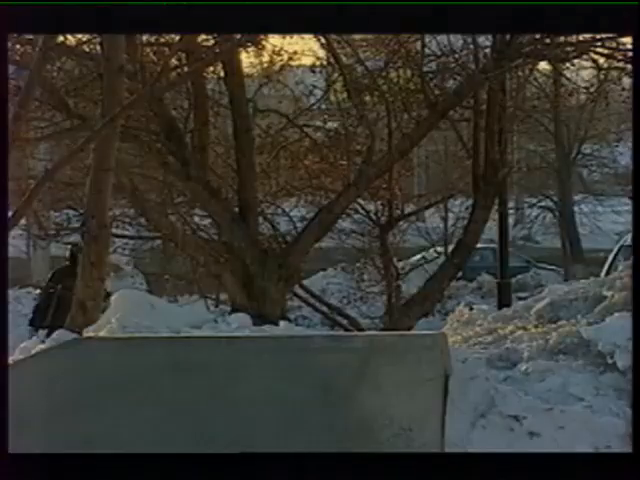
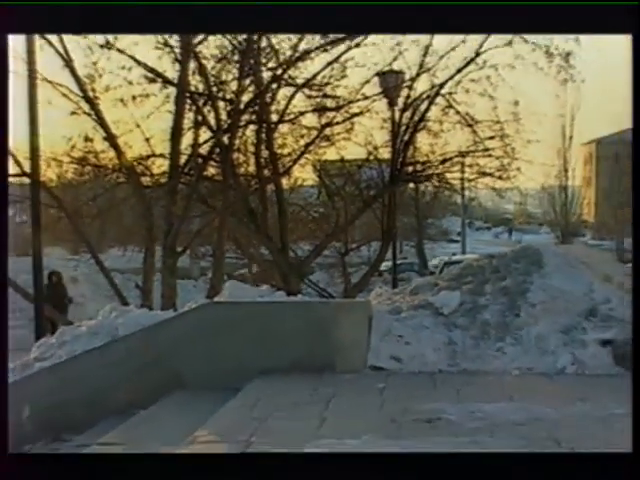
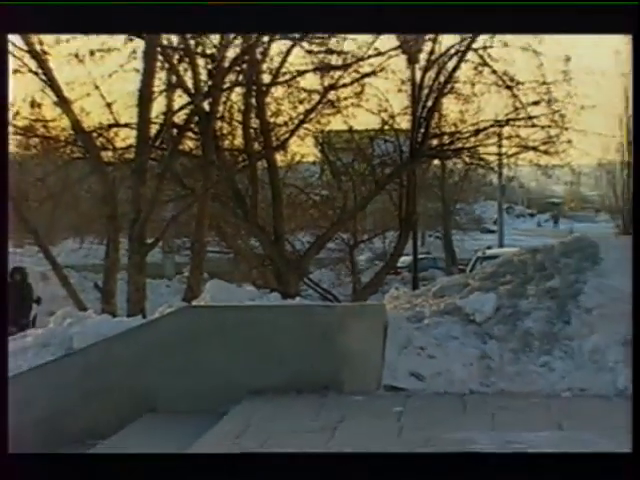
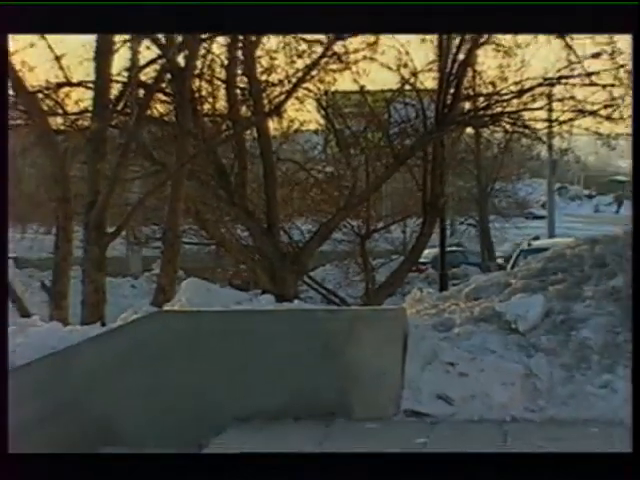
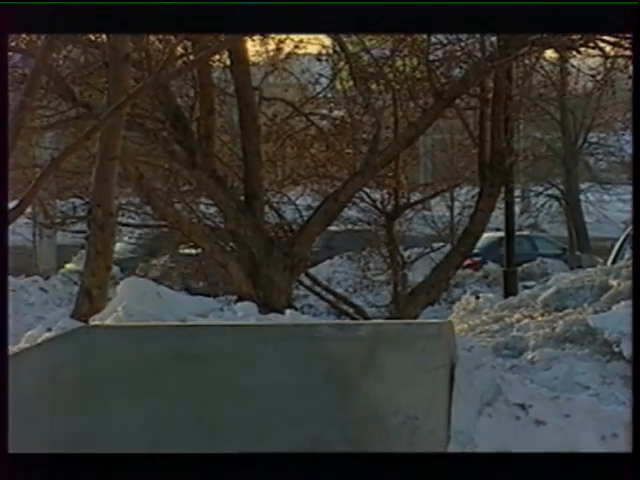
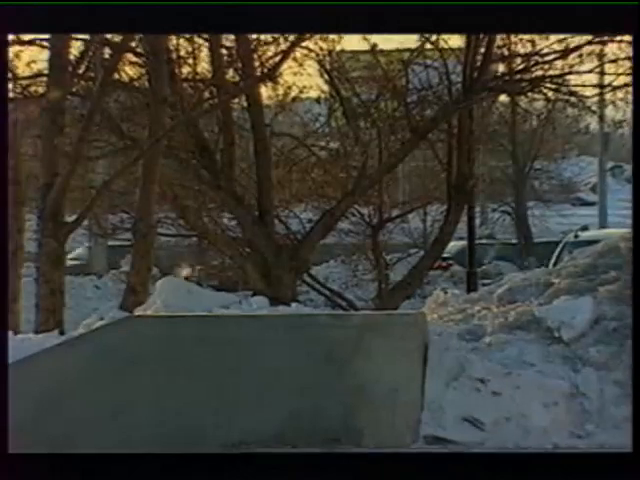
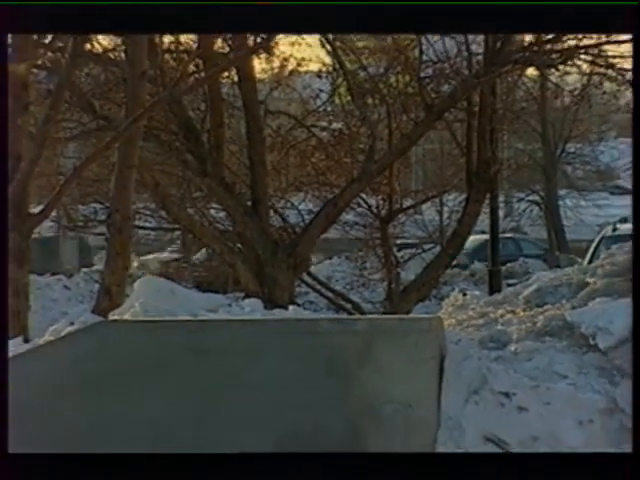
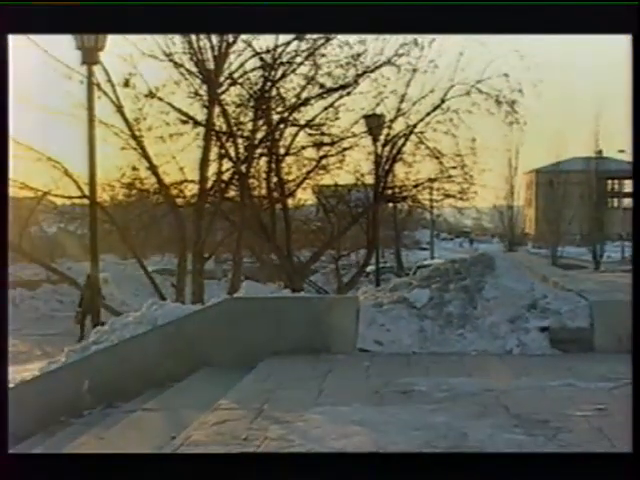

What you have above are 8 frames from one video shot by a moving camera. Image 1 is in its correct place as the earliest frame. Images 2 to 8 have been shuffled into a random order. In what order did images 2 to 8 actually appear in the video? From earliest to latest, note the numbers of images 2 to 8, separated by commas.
5, 7, 6, 4, 3, 2, 8
